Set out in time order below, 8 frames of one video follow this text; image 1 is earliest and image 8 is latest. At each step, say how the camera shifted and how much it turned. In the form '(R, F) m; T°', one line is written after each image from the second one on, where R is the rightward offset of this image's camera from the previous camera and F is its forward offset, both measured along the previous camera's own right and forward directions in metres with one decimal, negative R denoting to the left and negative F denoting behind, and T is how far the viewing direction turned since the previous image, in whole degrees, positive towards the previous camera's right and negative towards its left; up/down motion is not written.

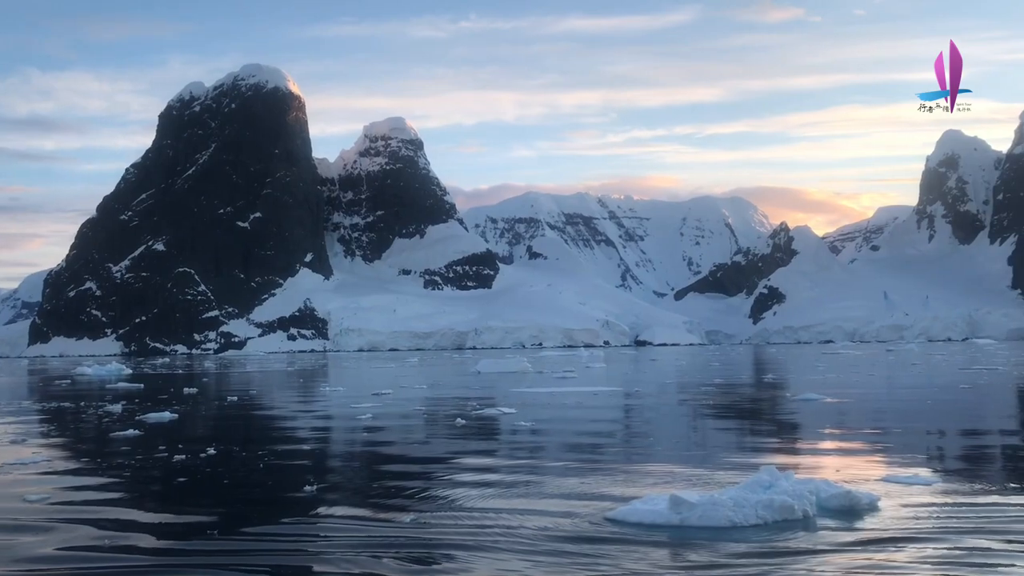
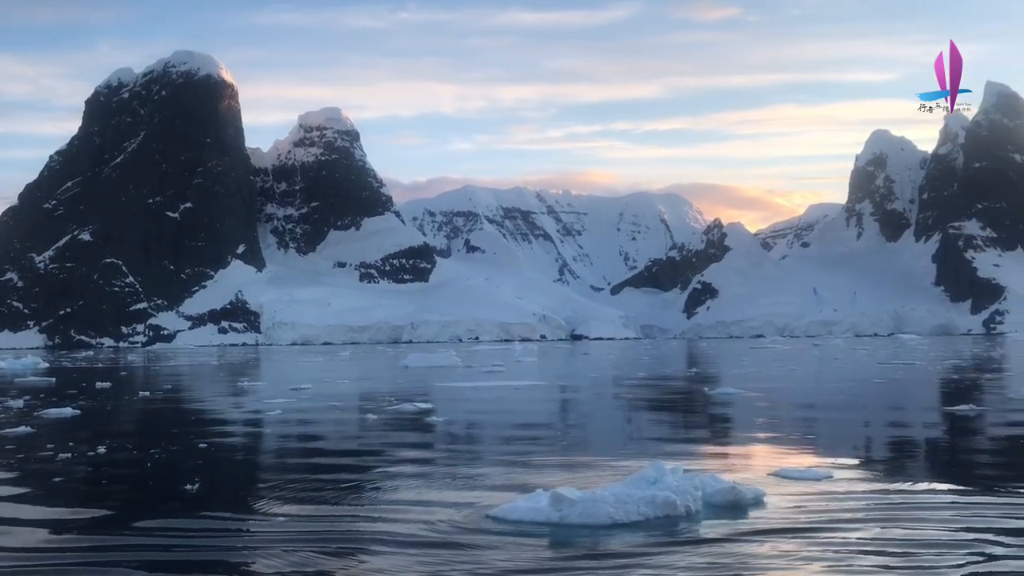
(+0.4, +0.3) m; +4°
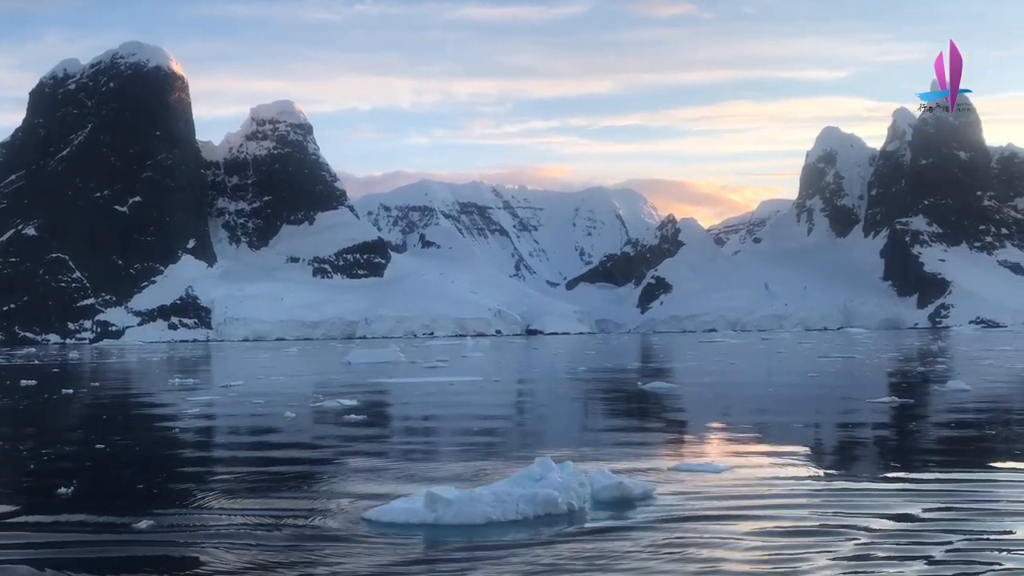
(+0.5, +0.1) m; +2°
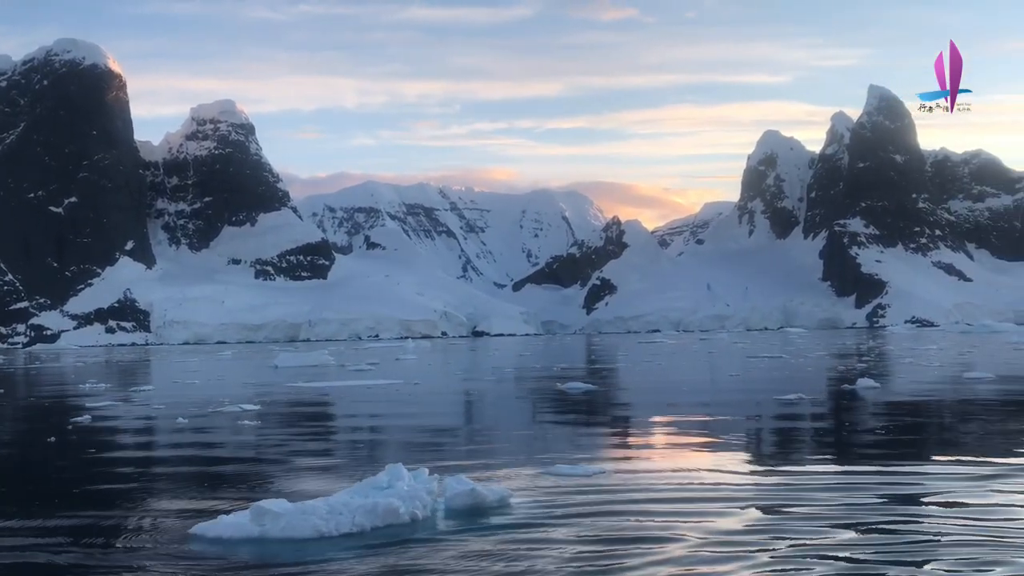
(+0.7, +0.1) m; +3°
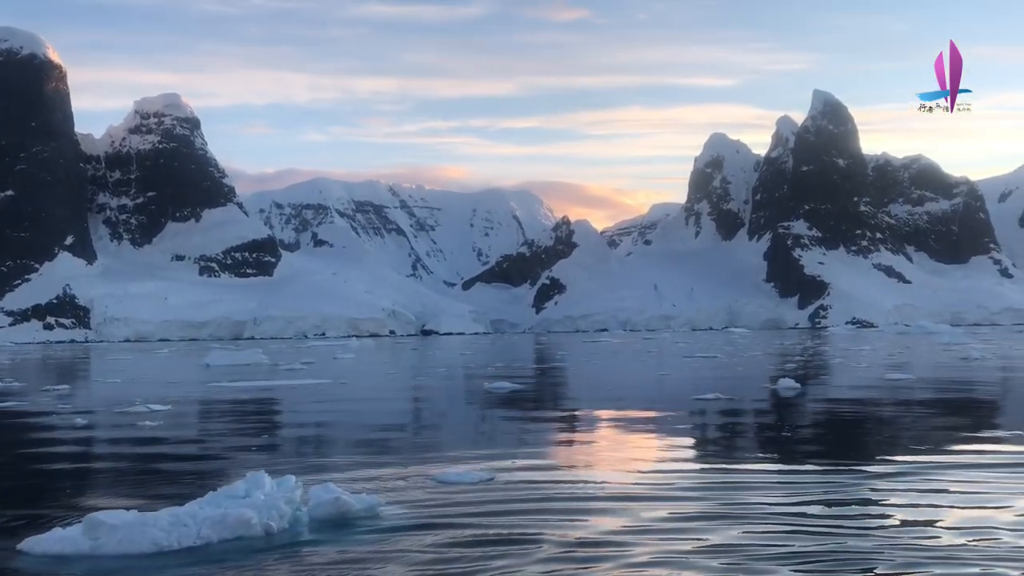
(+0.6, 0.0) m; +3°
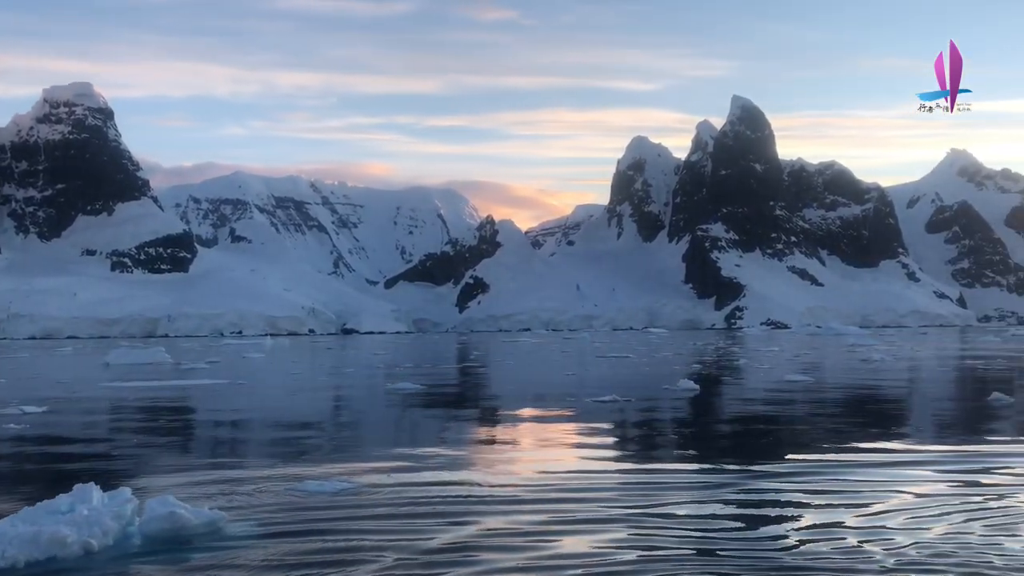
(+0.5, +0.1) m; +4°
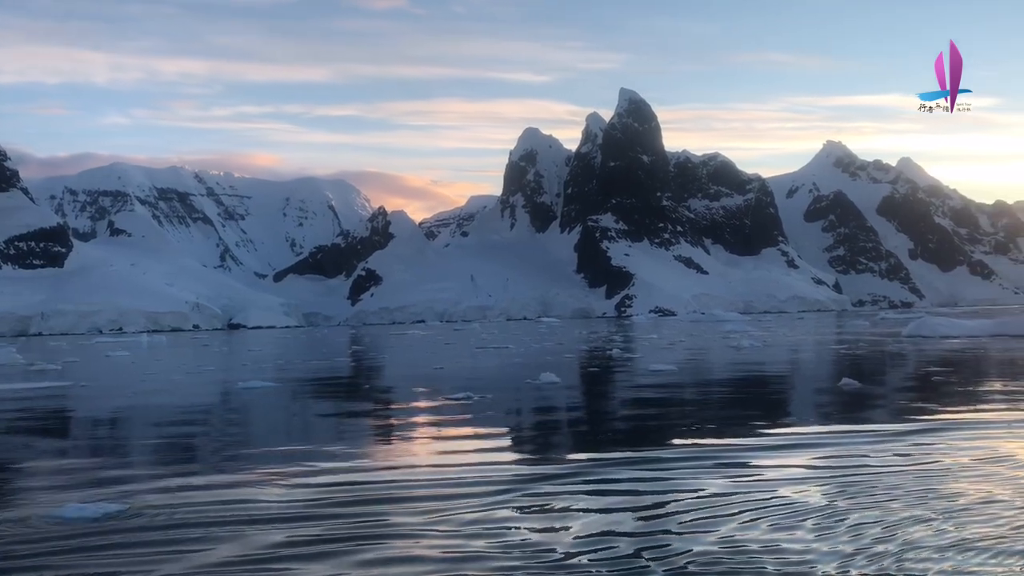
(+0.8, 0.0) m; +6°
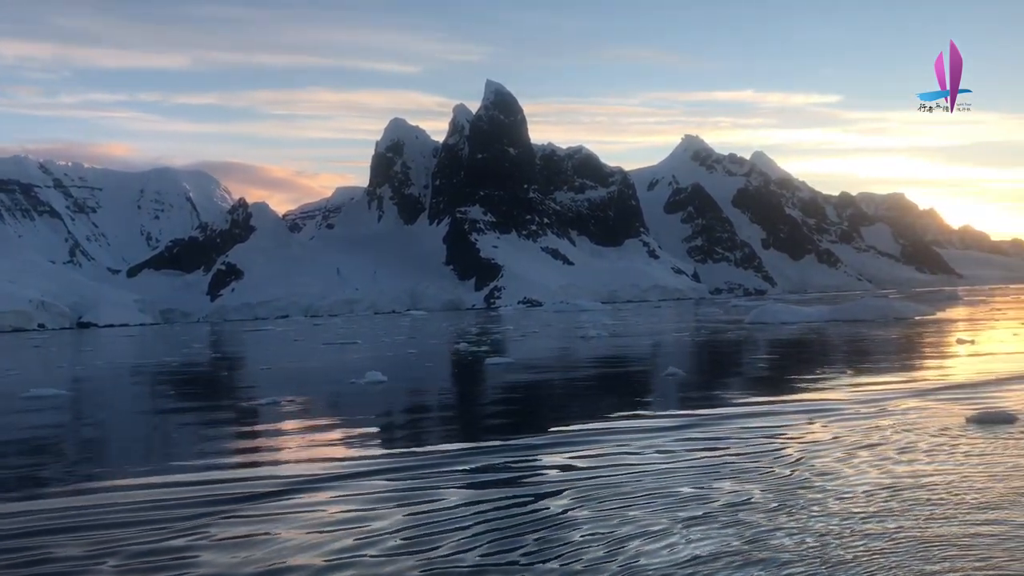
(+1.1, -0.1) m; +7°
